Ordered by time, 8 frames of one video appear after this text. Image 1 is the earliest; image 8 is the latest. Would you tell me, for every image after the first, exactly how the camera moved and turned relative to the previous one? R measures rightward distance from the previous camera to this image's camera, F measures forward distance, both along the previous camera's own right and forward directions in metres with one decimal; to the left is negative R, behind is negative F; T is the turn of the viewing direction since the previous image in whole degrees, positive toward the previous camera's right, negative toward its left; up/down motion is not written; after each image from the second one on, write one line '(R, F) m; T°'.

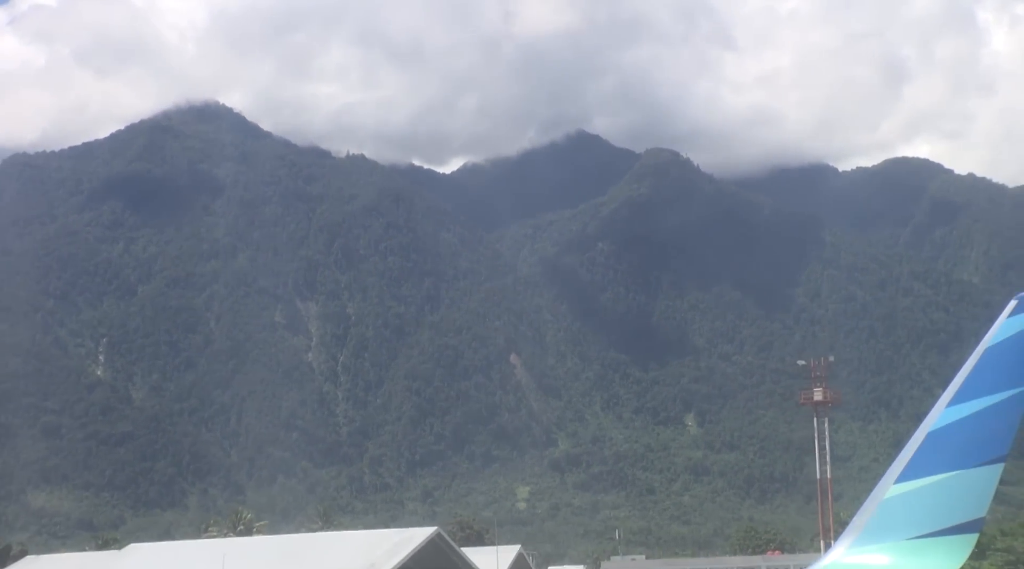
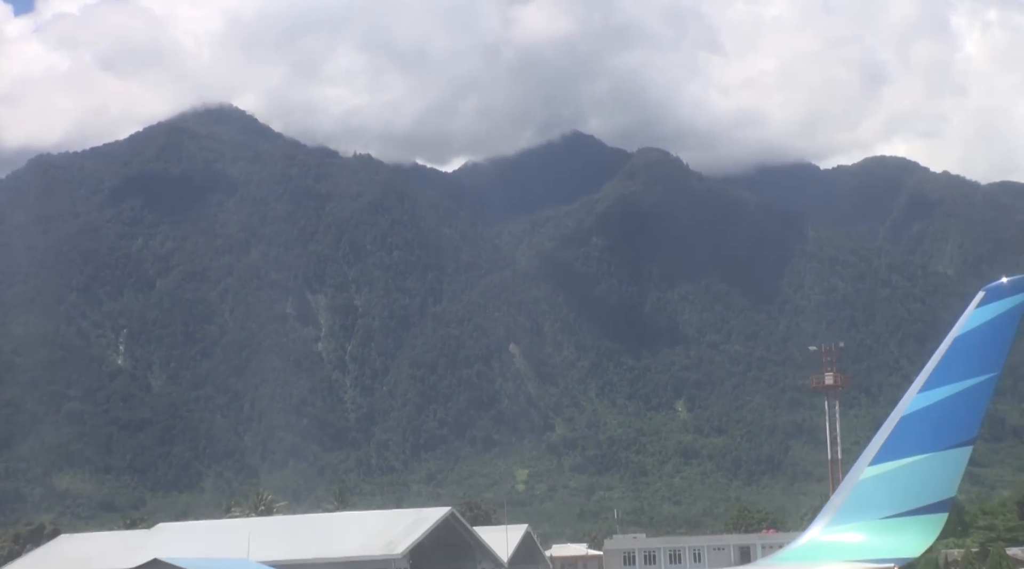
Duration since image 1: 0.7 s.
(+1.3, -9.9) m; 0°
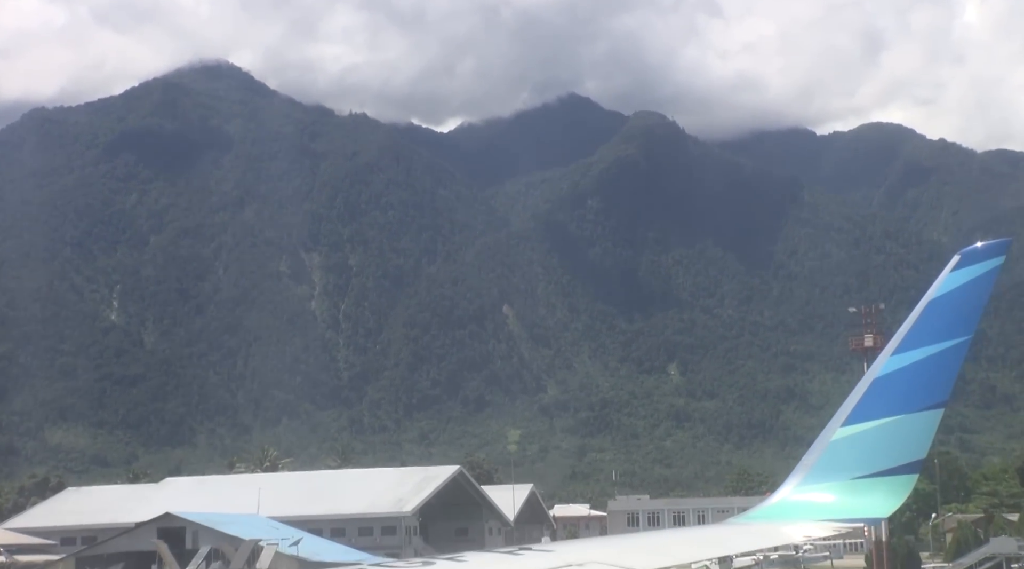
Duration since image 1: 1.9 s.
(-1.2, -0.1) m; +1°
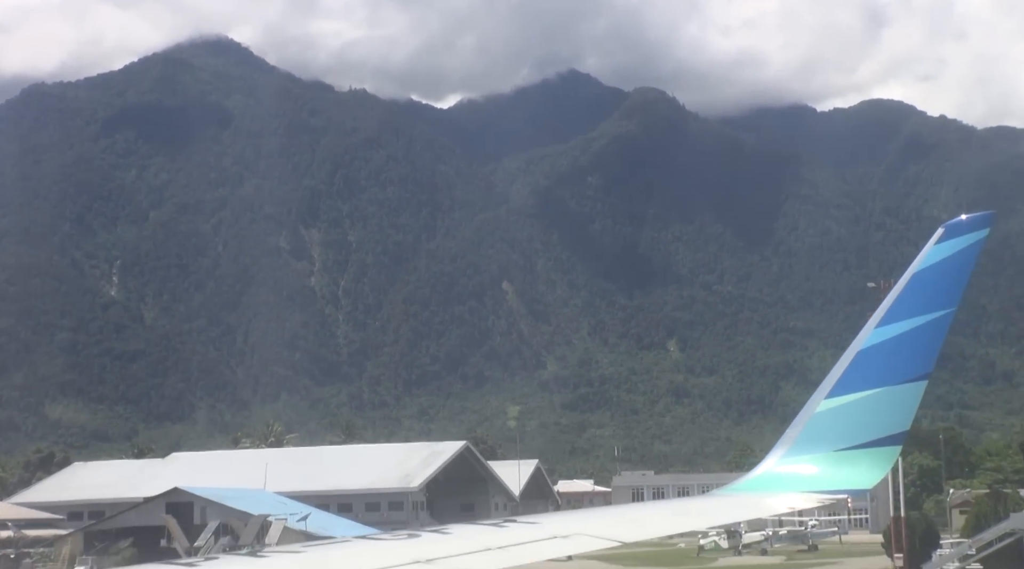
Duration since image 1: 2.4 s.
(-0.5, 0.0) m; 0°
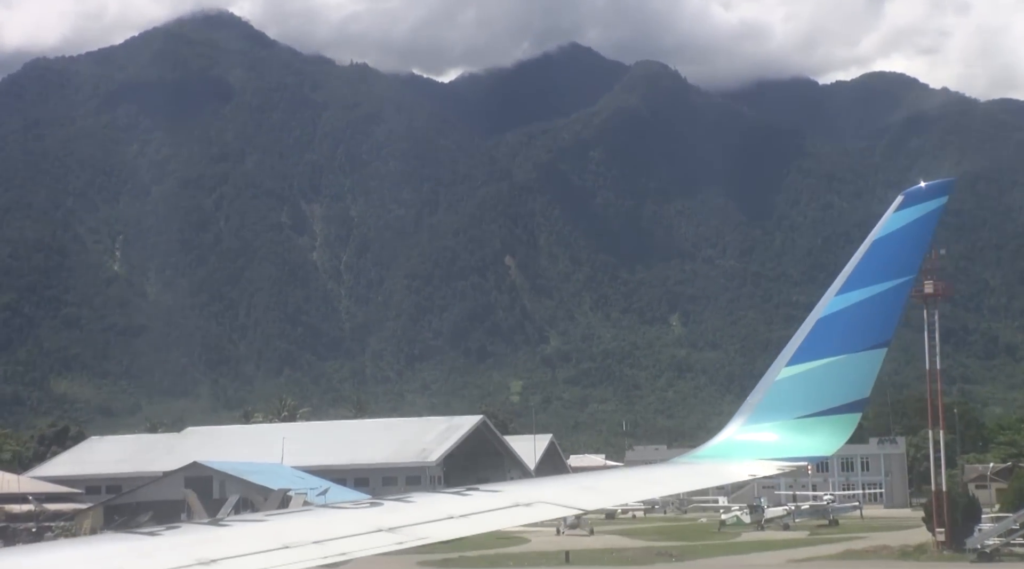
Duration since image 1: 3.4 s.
(-0.9, 0.0) m; 0°
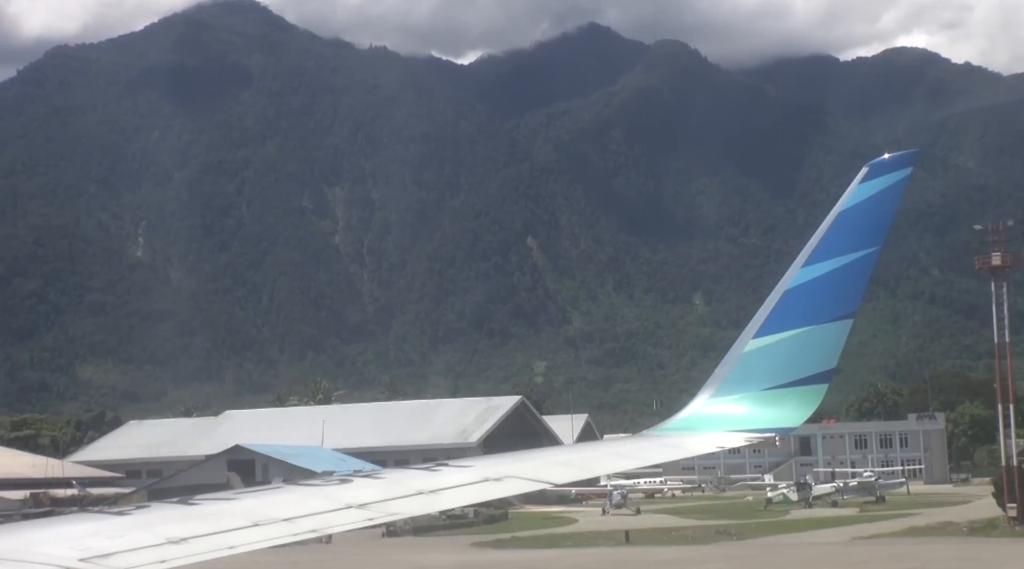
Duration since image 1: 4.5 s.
(-1.0, +0.1) m; -1°
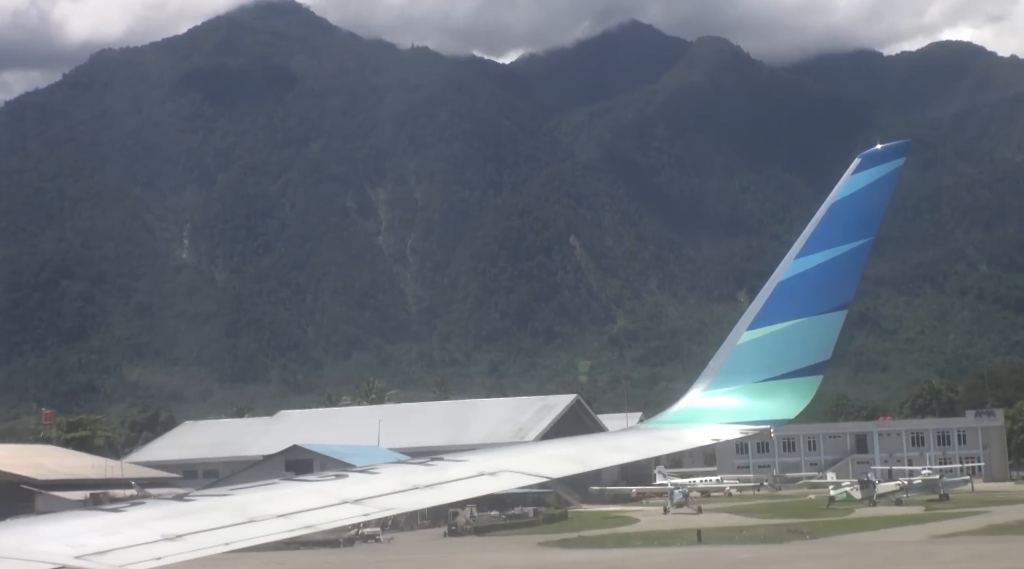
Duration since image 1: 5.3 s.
(-0.7, +0.1) m; -2°
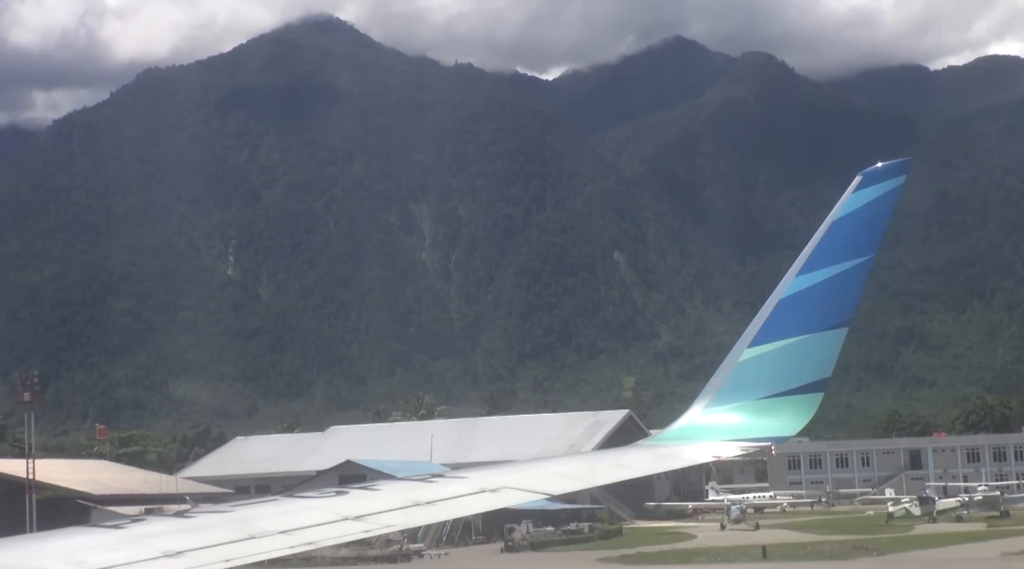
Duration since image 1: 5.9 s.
(-0.5, 0.0) m; -2°
